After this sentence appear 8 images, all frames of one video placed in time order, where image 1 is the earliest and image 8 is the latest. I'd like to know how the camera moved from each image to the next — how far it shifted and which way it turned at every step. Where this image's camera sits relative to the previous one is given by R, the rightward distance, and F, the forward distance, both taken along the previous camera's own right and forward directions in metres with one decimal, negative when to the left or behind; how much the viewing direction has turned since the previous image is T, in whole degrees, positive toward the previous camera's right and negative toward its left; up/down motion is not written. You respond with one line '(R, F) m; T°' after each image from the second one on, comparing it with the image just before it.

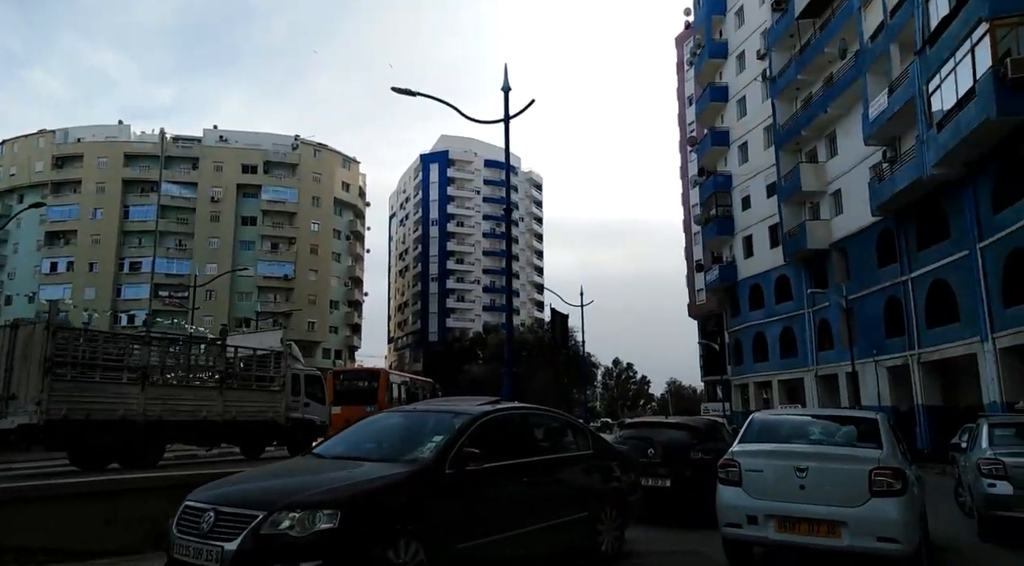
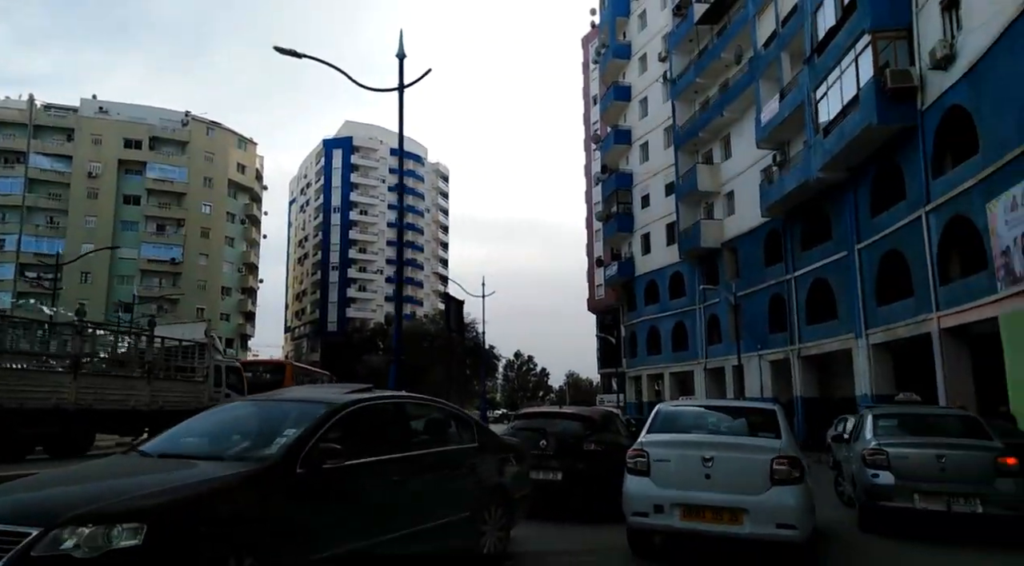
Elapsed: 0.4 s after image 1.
(+0.2, +0.5) m; +8°
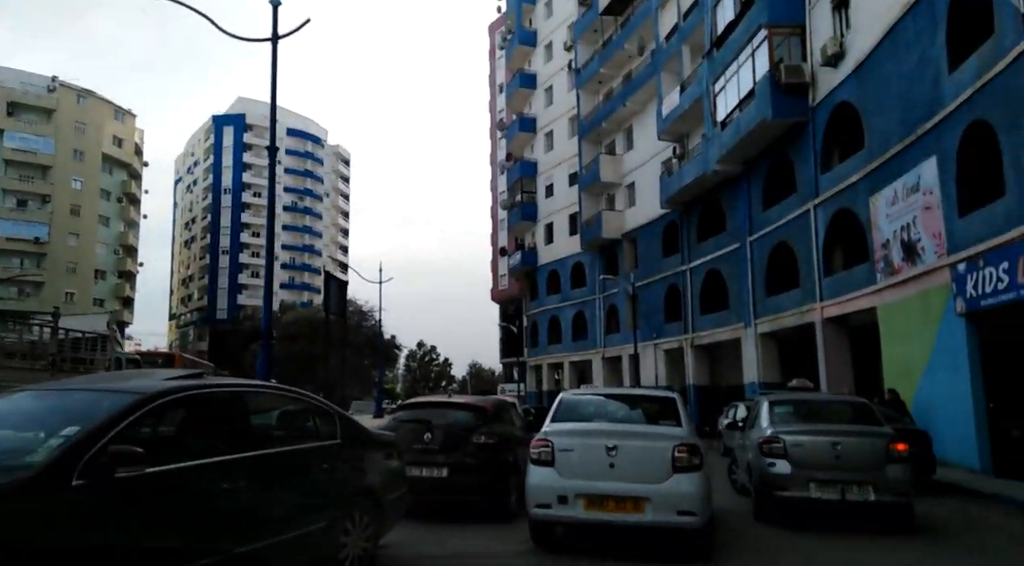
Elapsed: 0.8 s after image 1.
(+0.2, +0.7) m; +8°
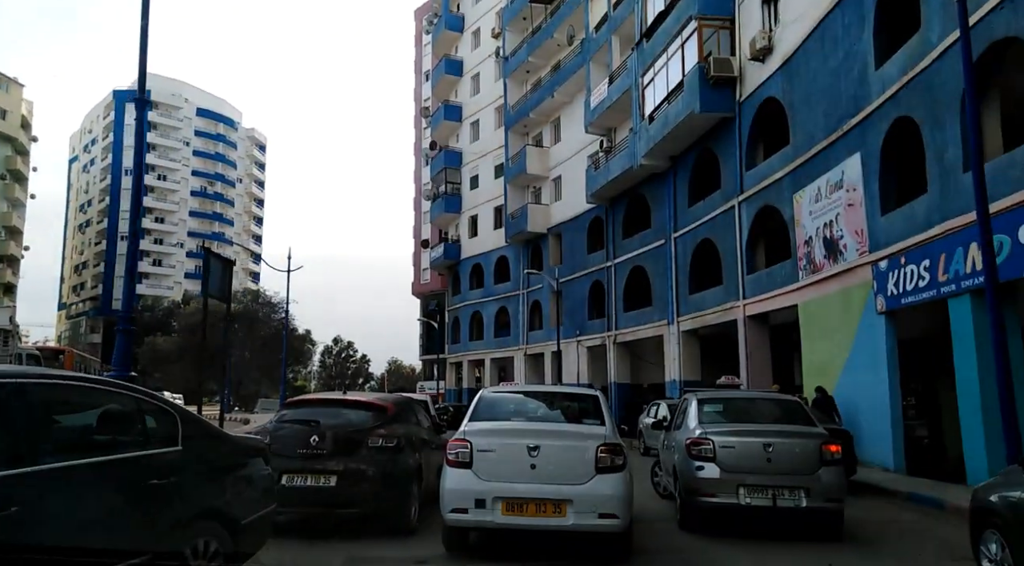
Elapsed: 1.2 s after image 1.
(+0.2, +1.0) m; +6°
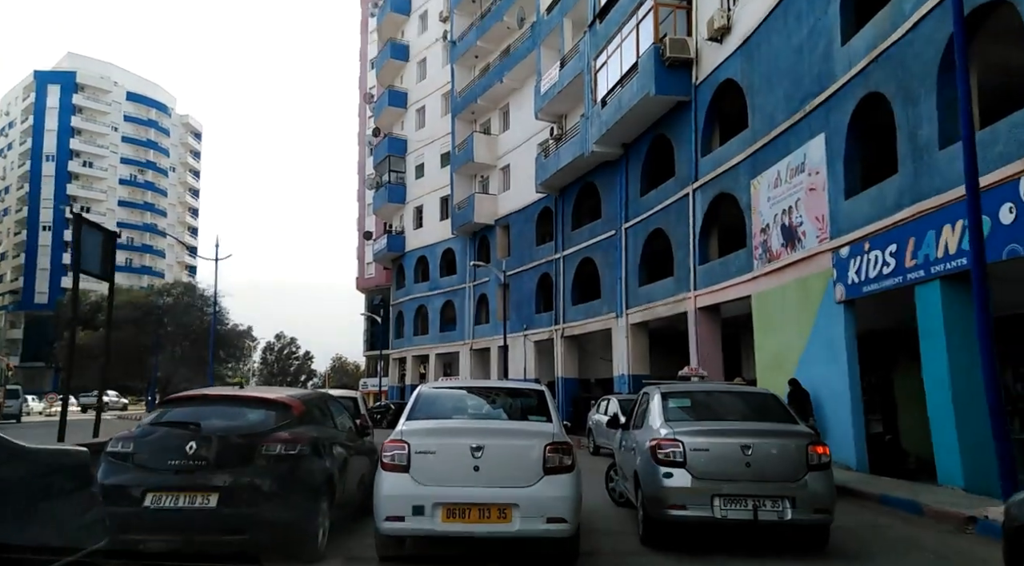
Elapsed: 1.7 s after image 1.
(+0.1, +1.3) m; +4°
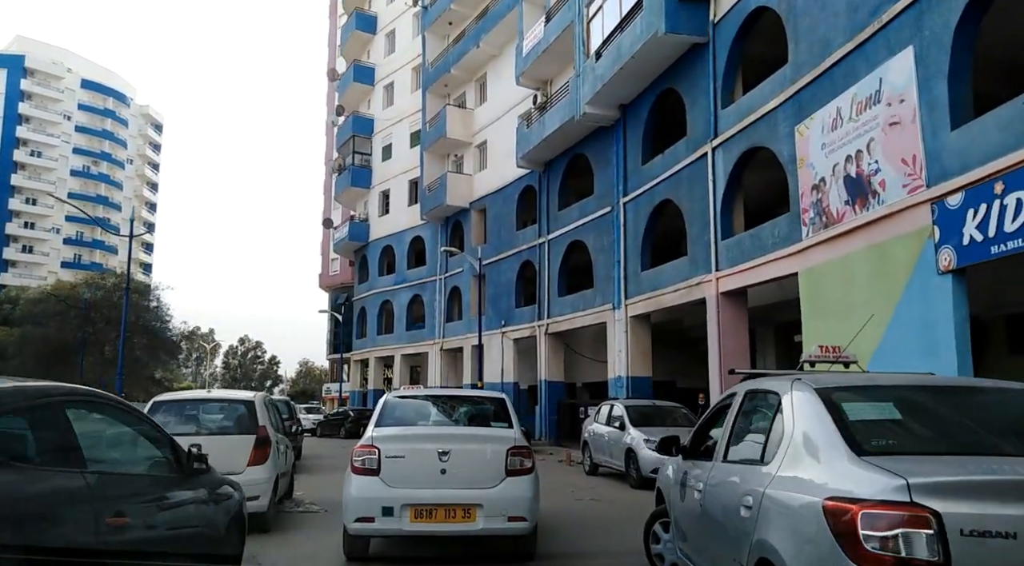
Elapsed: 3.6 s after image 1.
(0.0, +4.0) m; +2°
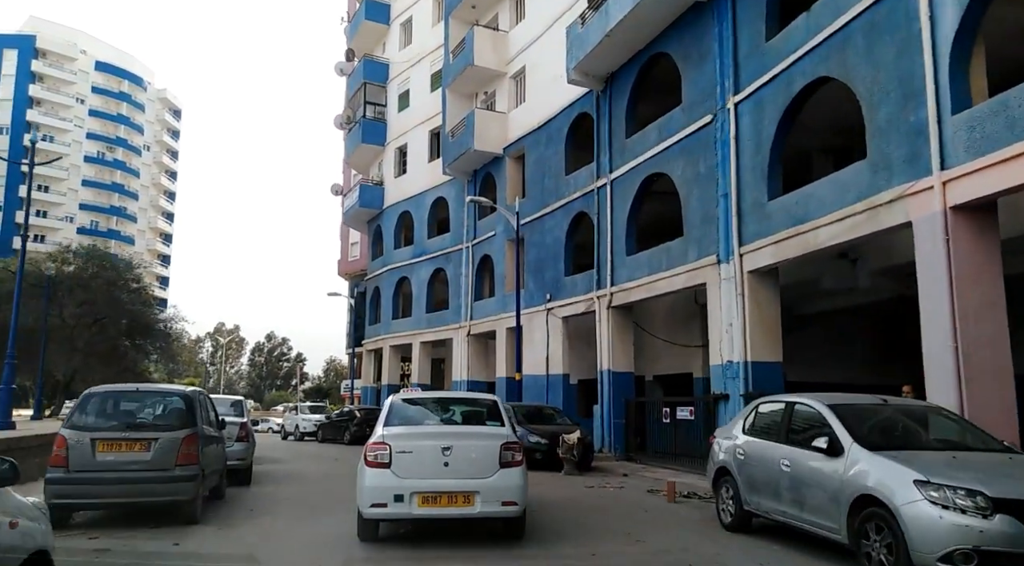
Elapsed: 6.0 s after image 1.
(-0.5, +6.8) m; -2°
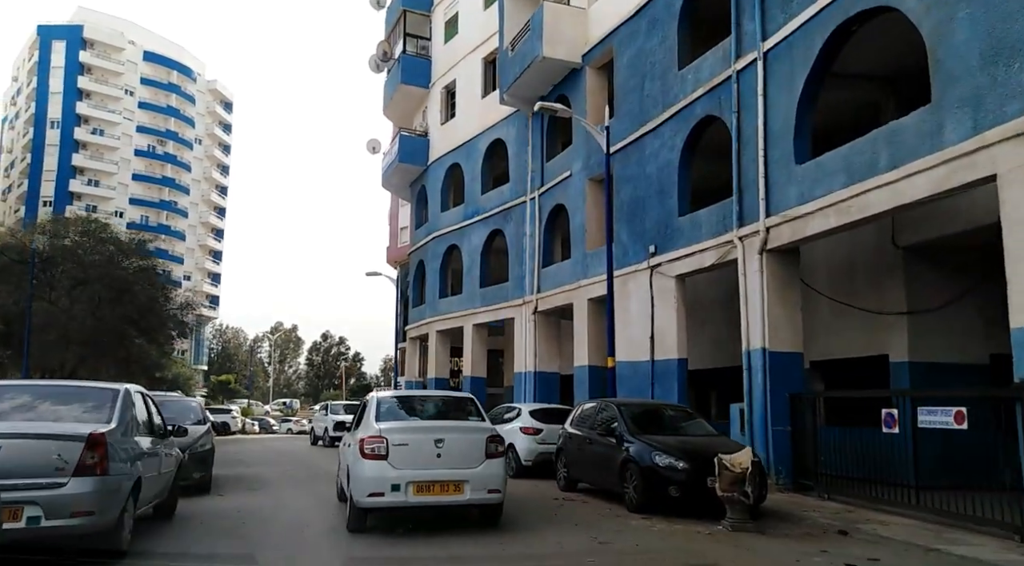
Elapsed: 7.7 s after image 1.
(-0.7, +6.6) m; -4°
